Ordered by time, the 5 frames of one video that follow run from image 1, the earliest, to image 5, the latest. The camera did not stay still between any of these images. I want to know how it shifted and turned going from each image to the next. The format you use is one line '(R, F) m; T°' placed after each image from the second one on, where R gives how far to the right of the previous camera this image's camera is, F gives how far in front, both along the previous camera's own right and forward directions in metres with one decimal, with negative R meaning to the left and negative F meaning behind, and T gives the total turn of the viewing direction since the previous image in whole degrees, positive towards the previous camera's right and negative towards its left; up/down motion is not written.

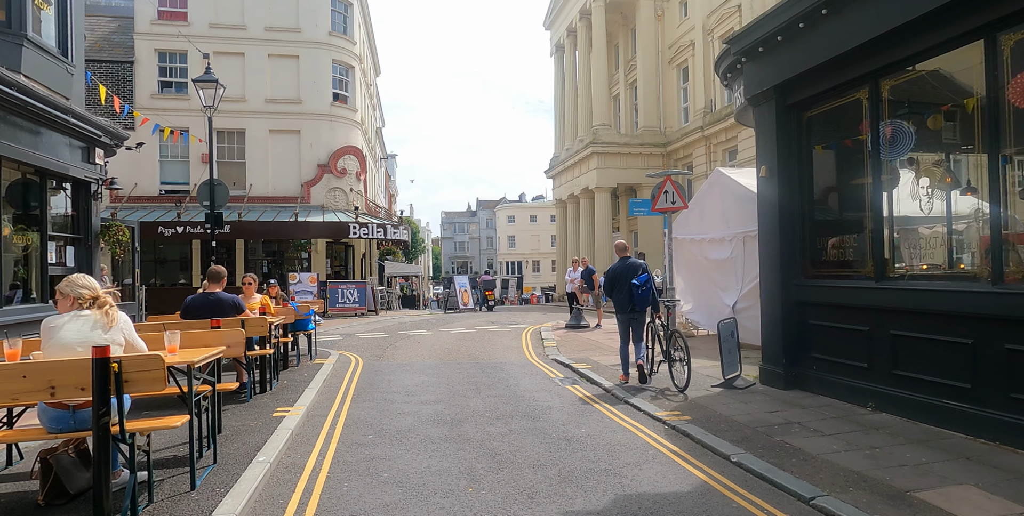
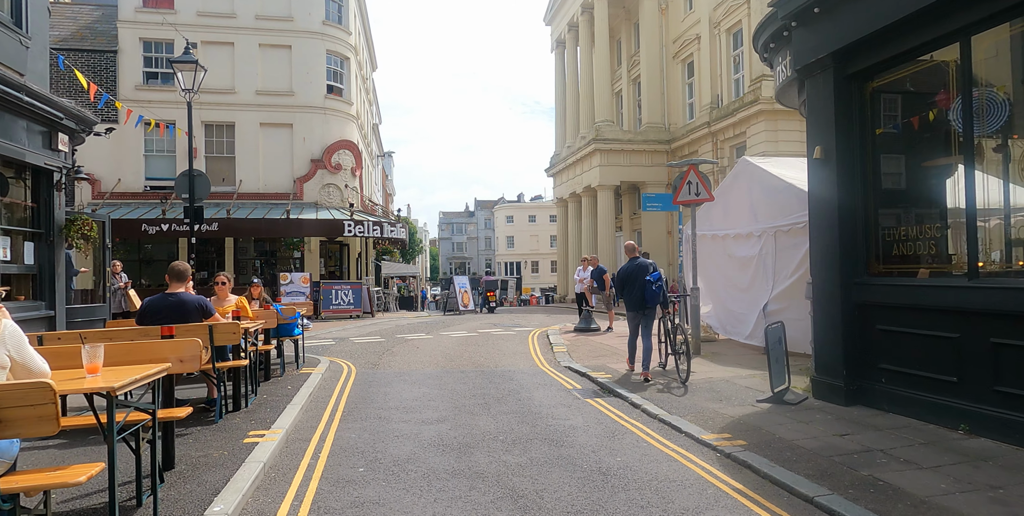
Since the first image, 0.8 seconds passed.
(-0.2, +1.0) m; 0°
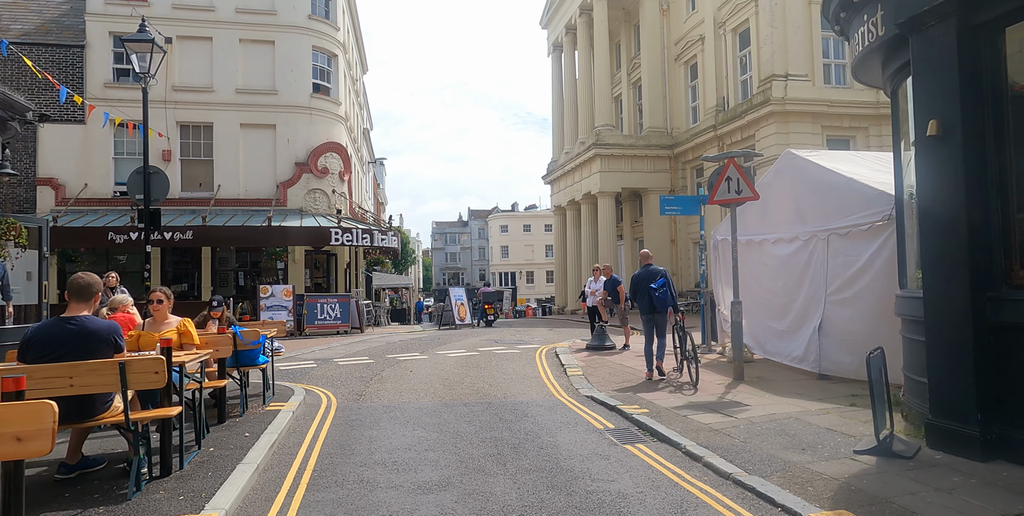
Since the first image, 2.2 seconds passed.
(-0.3, +1.5) m; +1°
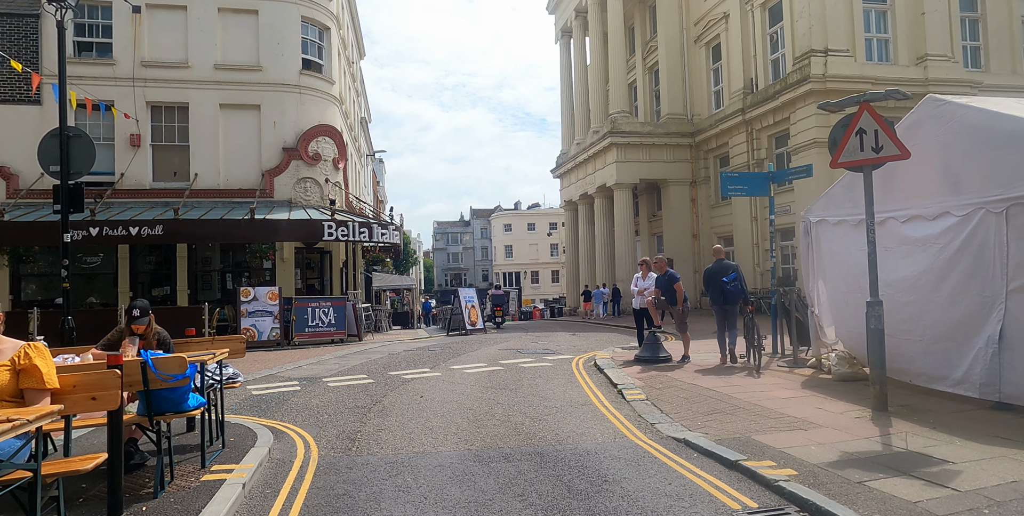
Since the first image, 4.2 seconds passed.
(-0.5, +2.4) m; 0°
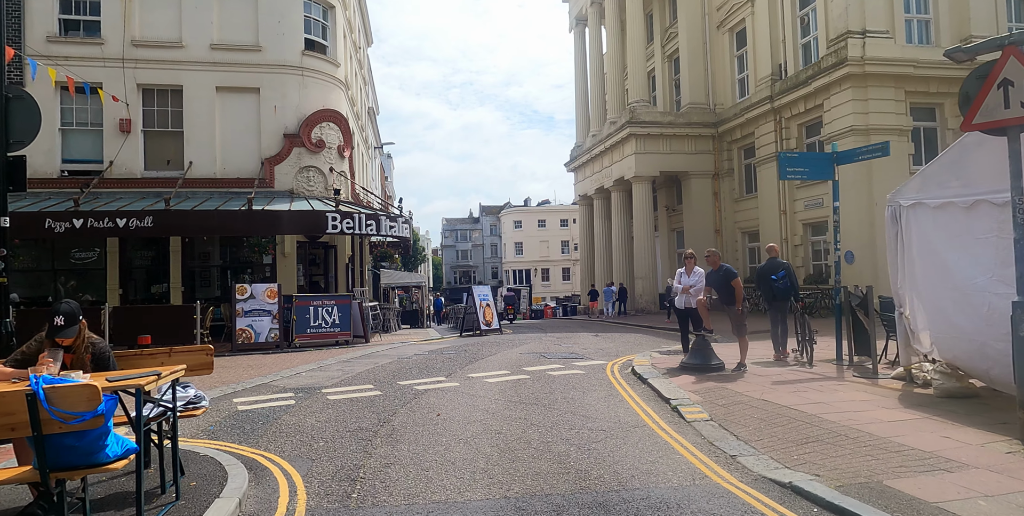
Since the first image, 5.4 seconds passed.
(-0.3, +1.4) m; -1°
